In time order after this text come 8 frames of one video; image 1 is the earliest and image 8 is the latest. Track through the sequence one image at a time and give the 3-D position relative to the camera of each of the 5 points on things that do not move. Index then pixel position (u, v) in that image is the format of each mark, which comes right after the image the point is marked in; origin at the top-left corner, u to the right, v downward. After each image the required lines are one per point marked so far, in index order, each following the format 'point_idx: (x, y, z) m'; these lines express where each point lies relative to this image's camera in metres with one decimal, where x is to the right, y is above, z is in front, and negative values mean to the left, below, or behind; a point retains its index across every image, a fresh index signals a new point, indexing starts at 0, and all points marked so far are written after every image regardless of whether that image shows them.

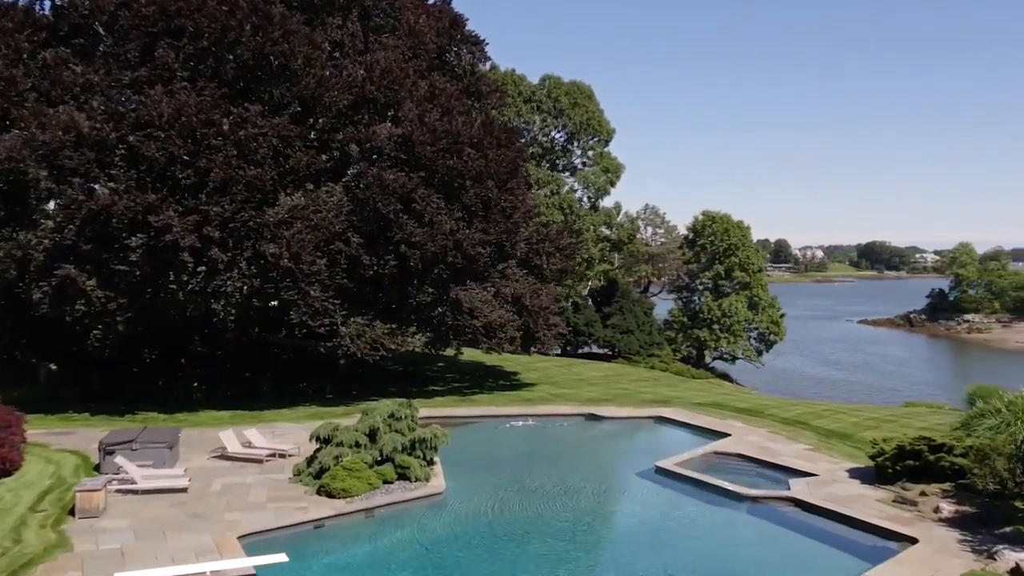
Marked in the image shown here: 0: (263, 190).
0: (-4.8, +1.9, +20.1) m
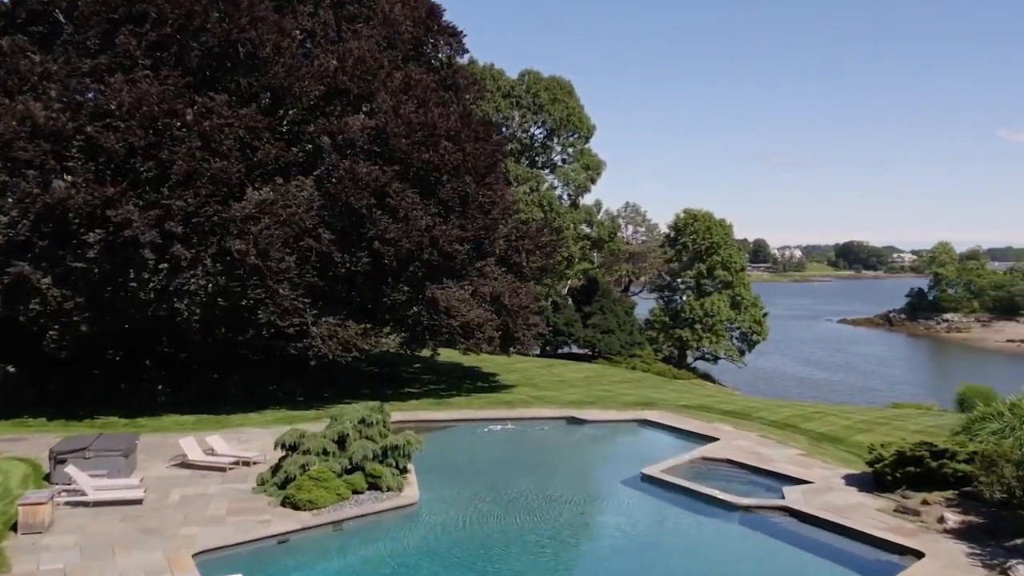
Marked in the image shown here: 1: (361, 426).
0: (-5.2, +1.9, +19.2) m
1: (-2.0, -1.8, +13.9) m
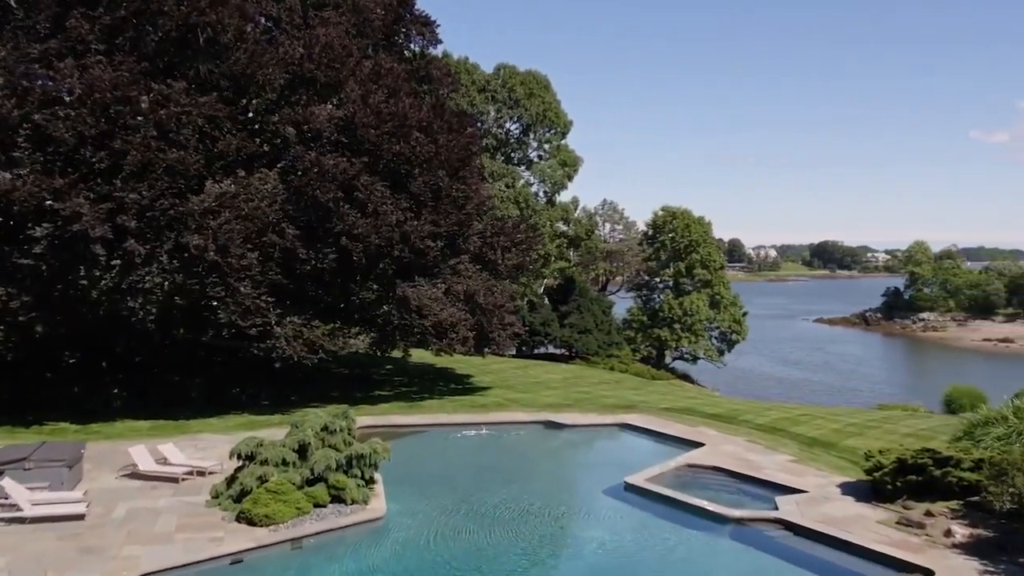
0: (-5.6, +1.9, +18.1) m
1: (-2.3, -1.8, +12.9) m
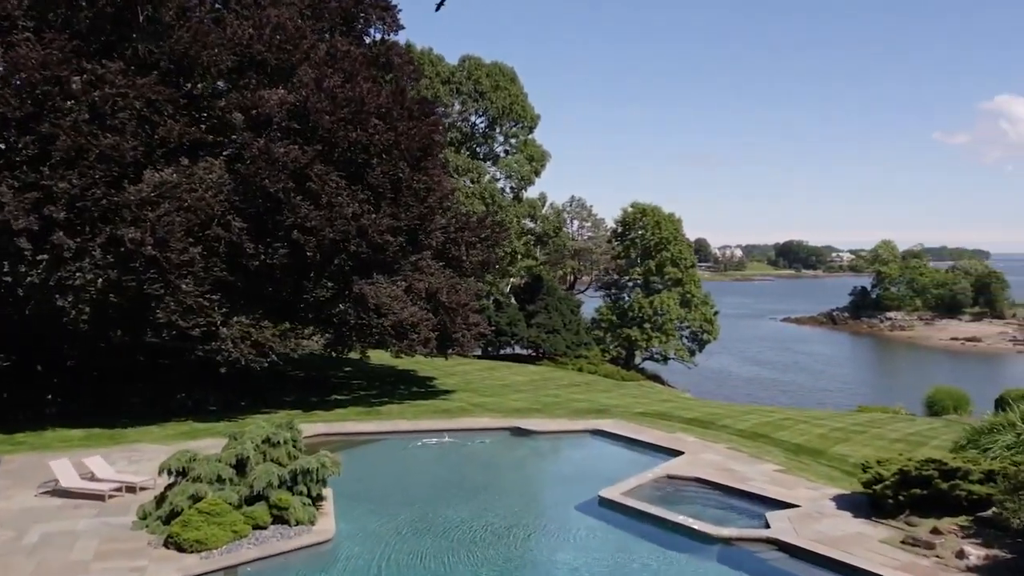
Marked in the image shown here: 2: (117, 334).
0: (-6.2, +2.0, +16.7) m
1: (-2.7, -1.7, +11.6) m
2: (-6.7, -0.8, +18.1) m
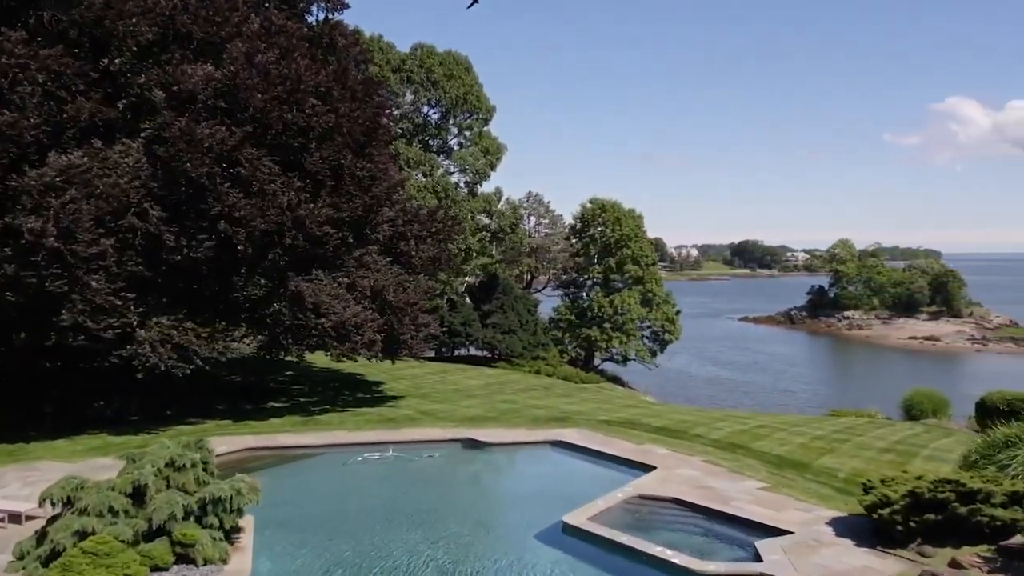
0: (-6.8, +2.0, +14.7) m
1: (-3.2, -1.7, +9.8) m
2: (-7.5, -0.7, +16.1) m
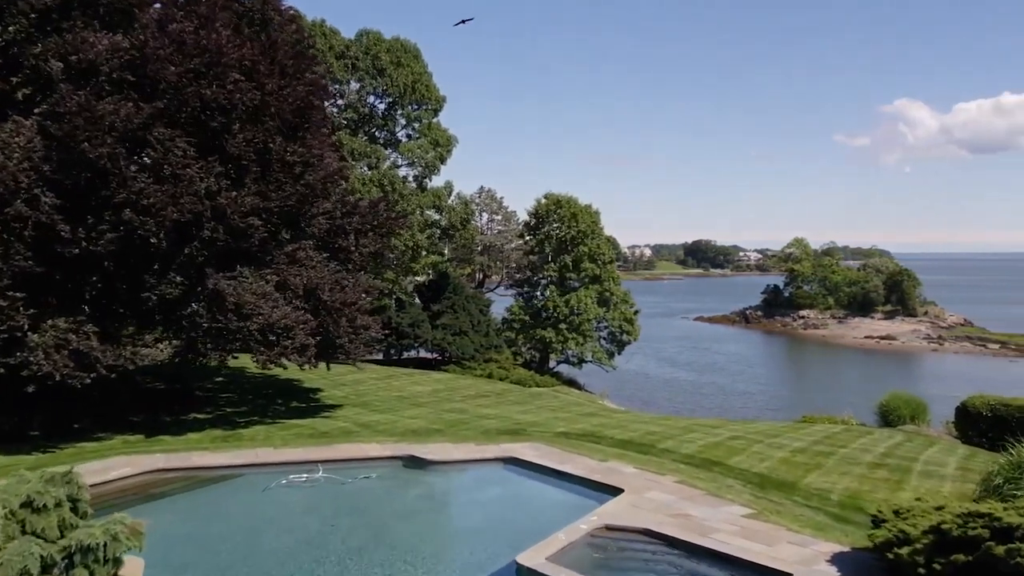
0: (-7.5, +2.0, +12.6) m
1: (-3.6, -1.7, +7.9) m
2: (-8.2, -0.7, +14.0) m
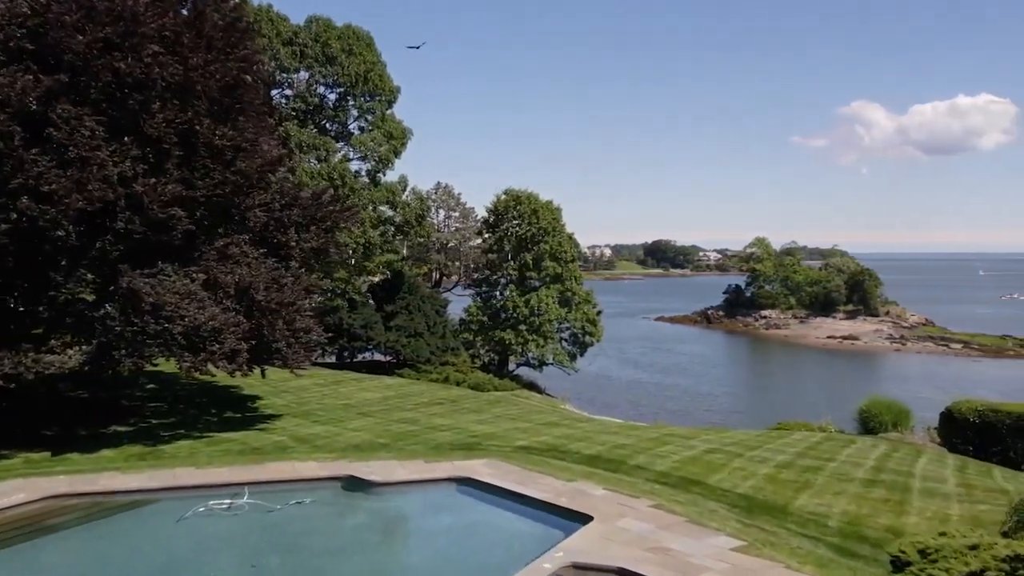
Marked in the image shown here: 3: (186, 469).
0: (-8.0, +2.0, +10.8) m
1: (-3.9, -1.6, +6.2) m
2: (-8.7, -0.7, +12.1) m
3: (-4.0, -2.2, +12.8) m
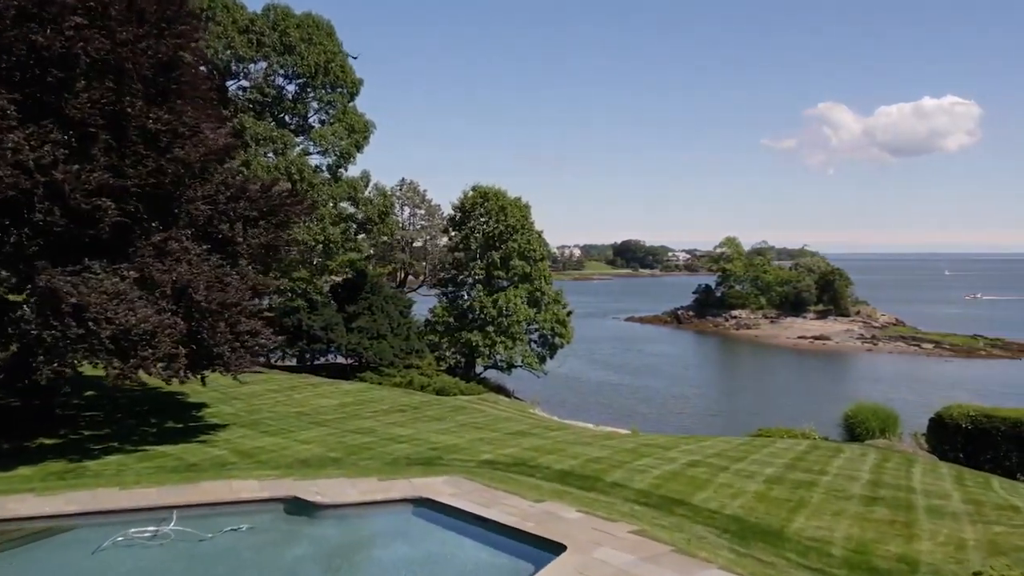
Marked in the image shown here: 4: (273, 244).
0: (-8.3, +2.1, +9.3) m
1: (-4.1, -1.6, +4.8) m
2: (-9.1, -0.7, +10.6) m
3: (-4.3, -2.2, +11.4) m
4: (-3.9, +0.7, +17.2) m
